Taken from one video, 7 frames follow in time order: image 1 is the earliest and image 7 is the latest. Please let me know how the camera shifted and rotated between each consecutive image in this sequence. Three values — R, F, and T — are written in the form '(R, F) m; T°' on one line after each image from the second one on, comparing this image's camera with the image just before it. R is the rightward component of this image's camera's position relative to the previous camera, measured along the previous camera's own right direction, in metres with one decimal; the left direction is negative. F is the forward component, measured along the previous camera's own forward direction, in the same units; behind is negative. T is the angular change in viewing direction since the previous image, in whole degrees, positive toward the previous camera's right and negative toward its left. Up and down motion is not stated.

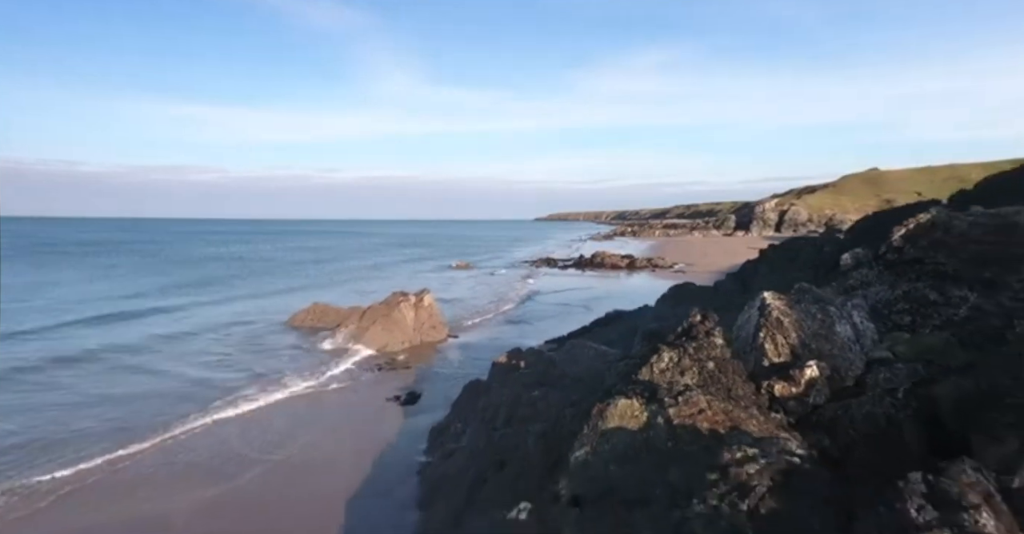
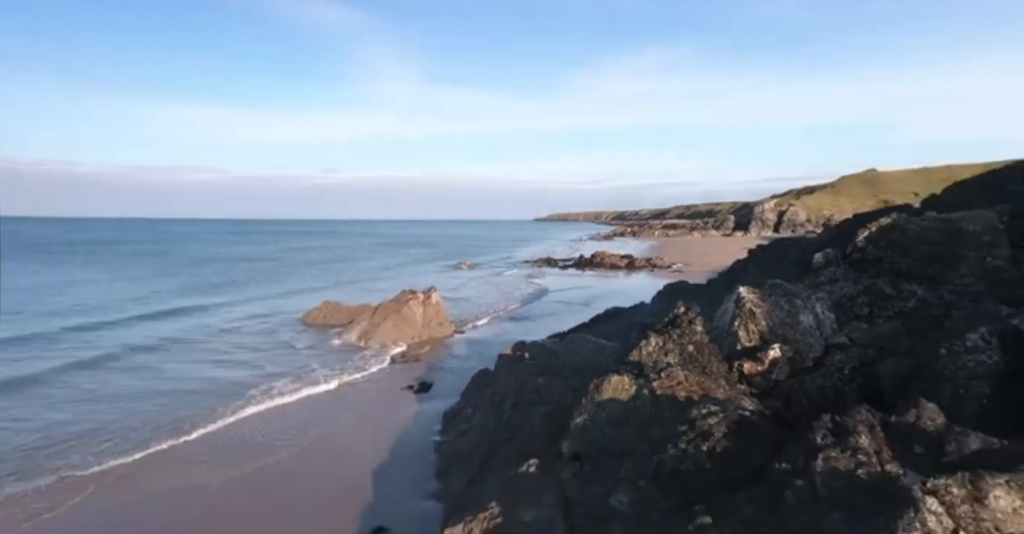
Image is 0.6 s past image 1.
(-0.1, -0.9) m; 0°
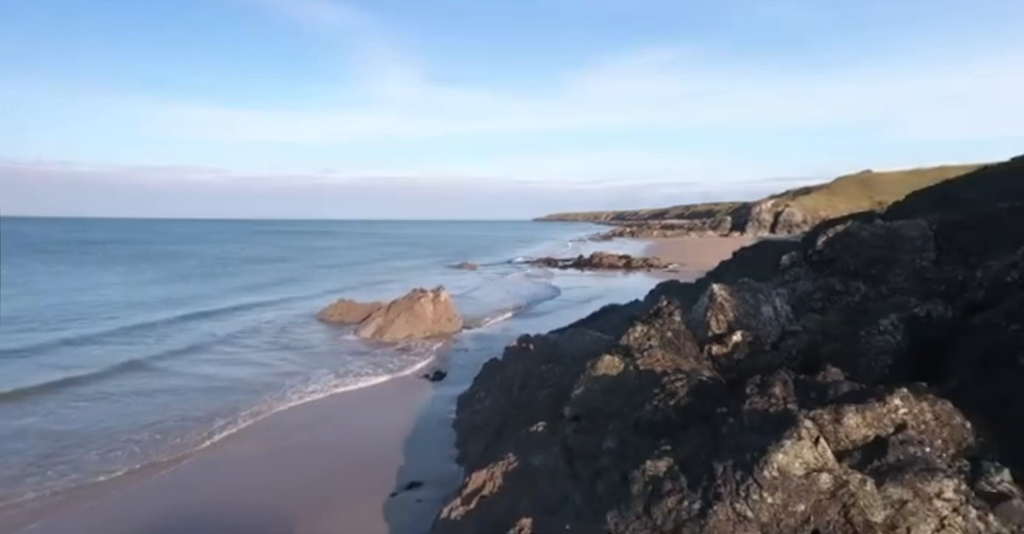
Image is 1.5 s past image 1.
(-0.1, -1.3) m; 0°
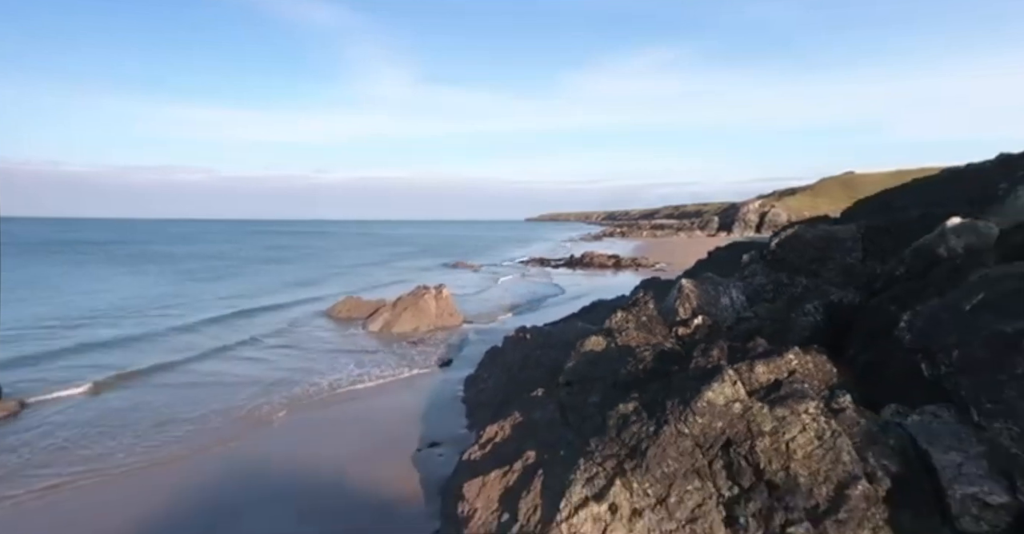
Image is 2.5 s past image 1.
(-0.2, -1.6) m; +1°
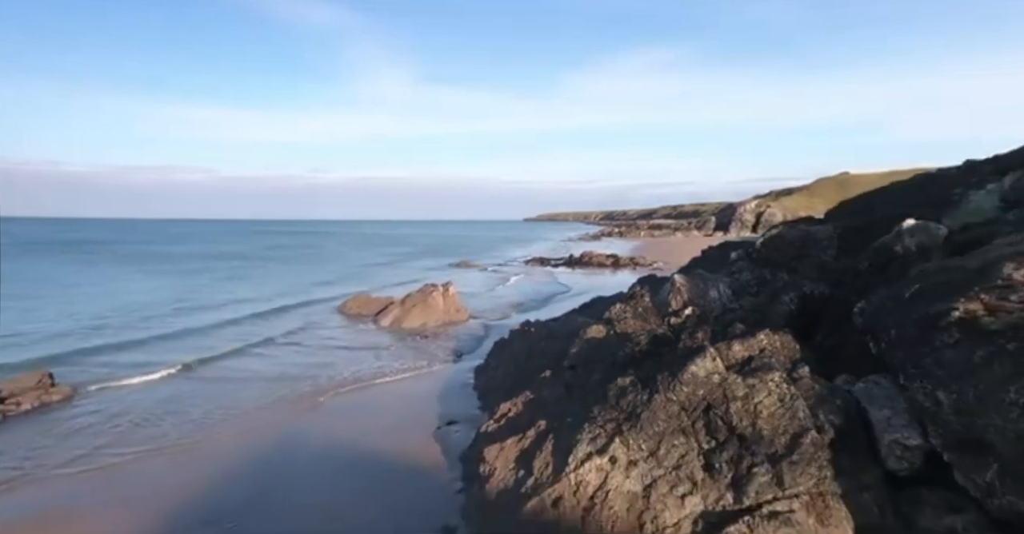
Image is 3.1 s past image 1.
(-0.2, -1.0) m; 0°
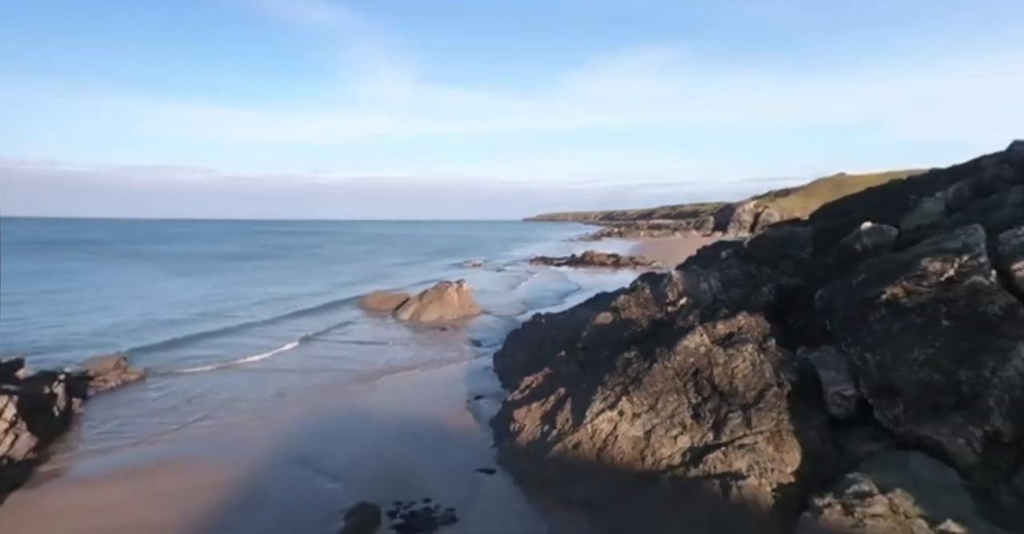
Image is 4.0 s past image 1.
(-0.4, -1.6) m; 0°
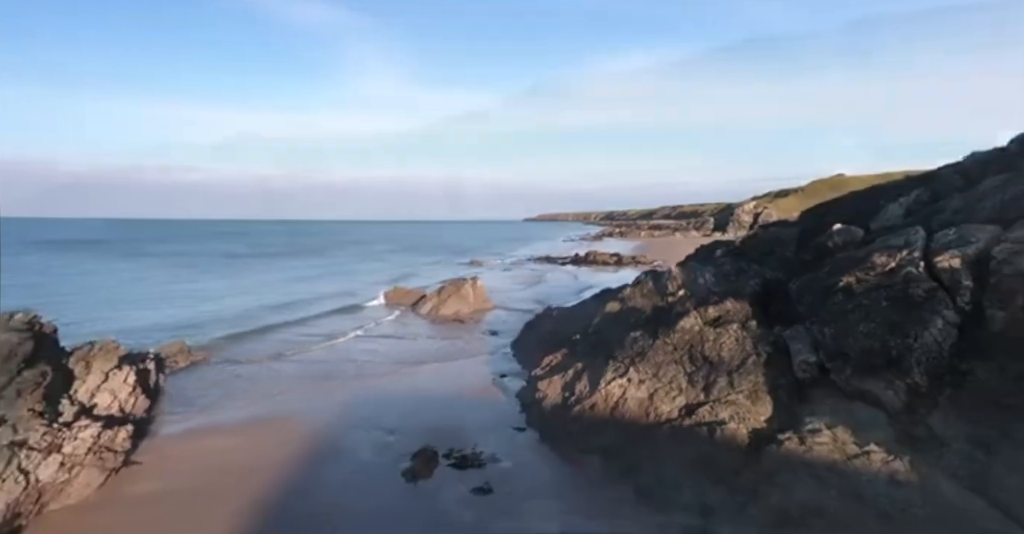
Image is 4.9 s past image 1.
(-0.4, -1.7) m; 0°
